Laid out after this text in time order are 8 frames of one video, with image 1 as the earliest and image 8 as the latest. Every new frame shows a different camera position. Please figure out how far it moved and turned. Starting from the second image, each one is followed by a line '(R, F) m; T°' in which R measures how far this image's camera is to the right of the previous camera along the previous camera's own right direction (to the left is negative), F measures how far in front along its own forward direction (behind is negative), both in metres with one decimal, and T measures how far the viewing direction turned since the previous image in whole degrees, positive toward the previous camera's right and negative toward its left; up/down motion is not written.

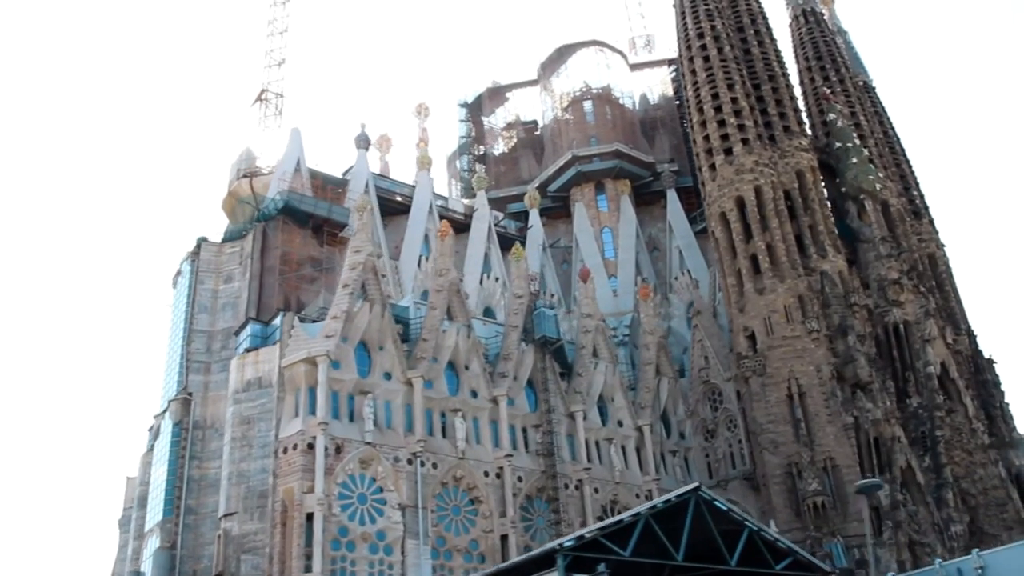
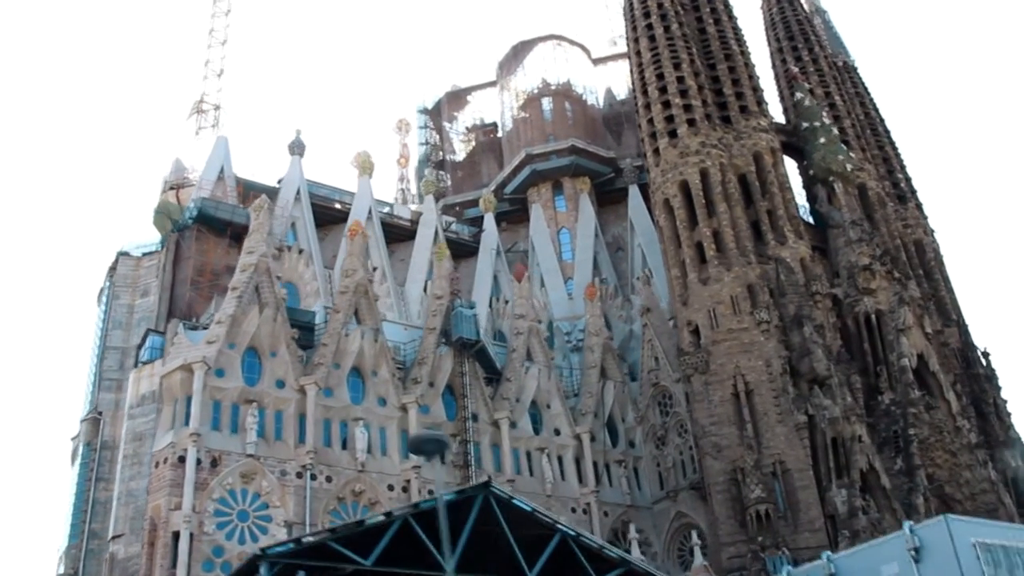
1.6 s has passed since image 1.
(+4.1, +2.4) m; -3°
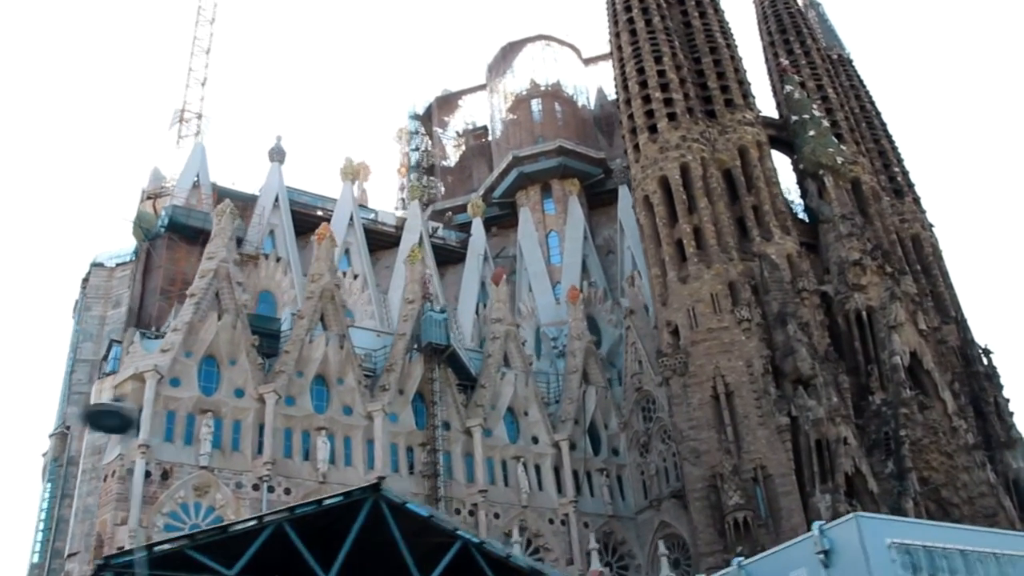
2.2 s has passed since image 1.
(+1.8, +0.9) m; -2°
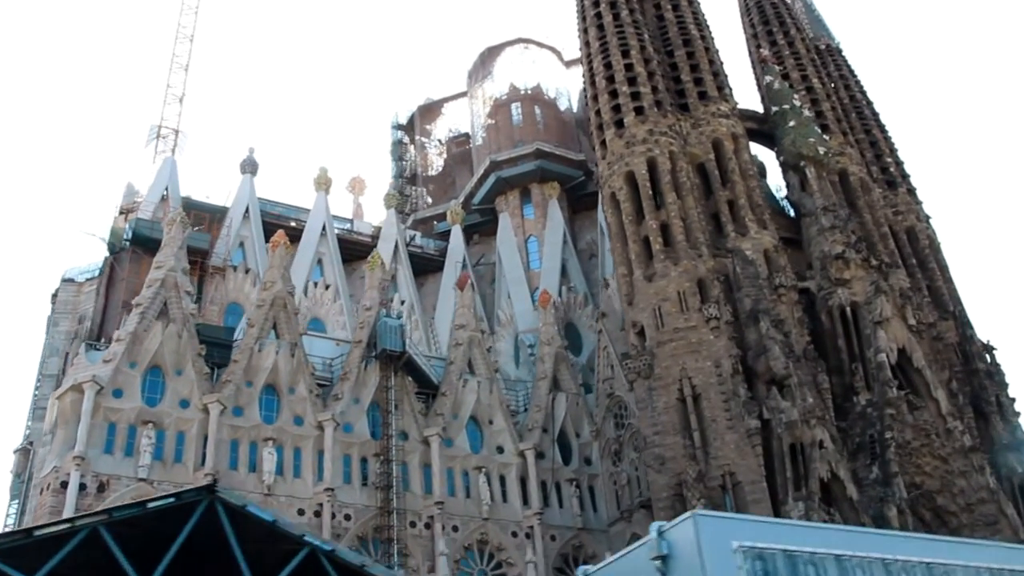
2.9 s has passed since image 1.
(+2.1, +1.0) m; -2°
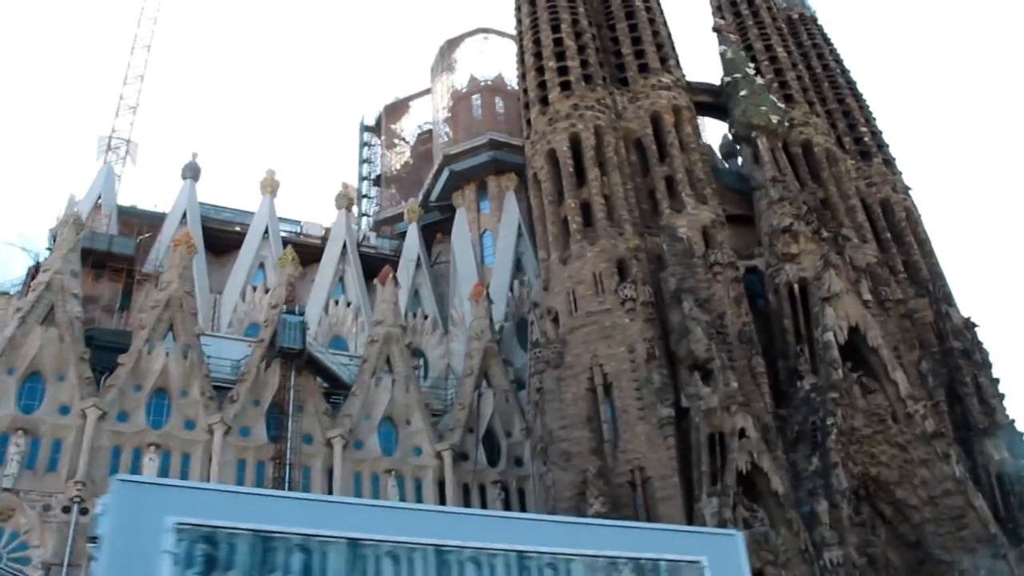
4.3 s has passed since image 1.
(+4.3, +2.0) m; -5°
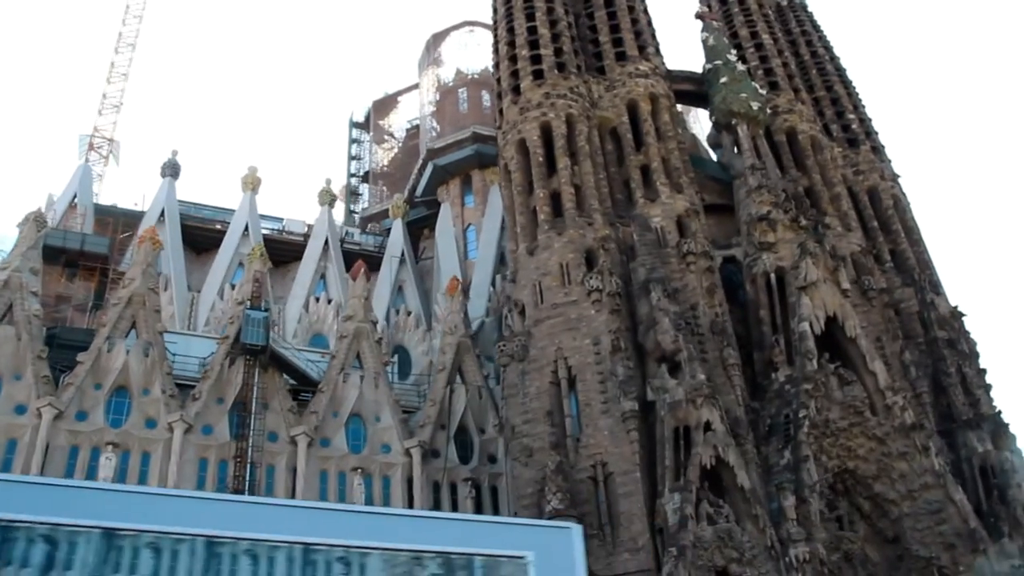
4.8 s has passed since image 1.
(+1.4, +0.5) m; -1°
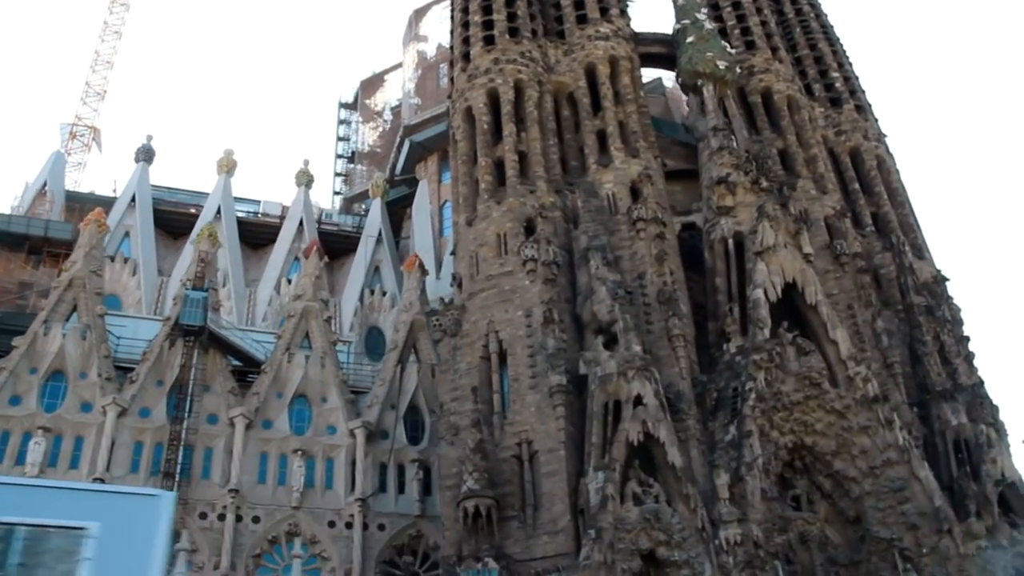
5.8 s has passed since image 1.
(+2.9, +1.1) m; -4°
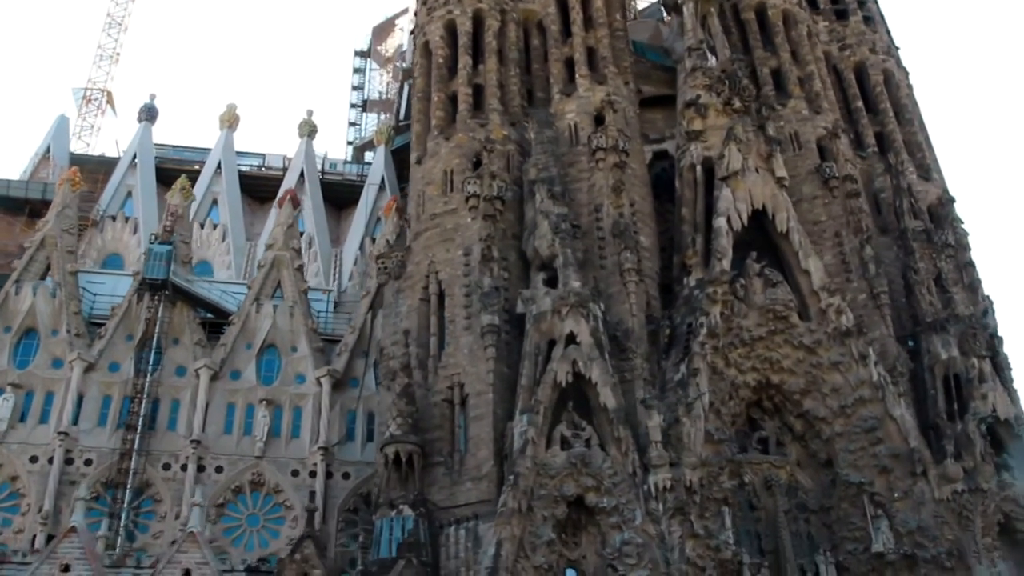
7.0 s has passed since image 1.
(+3.3, +1.1) m; -7°
